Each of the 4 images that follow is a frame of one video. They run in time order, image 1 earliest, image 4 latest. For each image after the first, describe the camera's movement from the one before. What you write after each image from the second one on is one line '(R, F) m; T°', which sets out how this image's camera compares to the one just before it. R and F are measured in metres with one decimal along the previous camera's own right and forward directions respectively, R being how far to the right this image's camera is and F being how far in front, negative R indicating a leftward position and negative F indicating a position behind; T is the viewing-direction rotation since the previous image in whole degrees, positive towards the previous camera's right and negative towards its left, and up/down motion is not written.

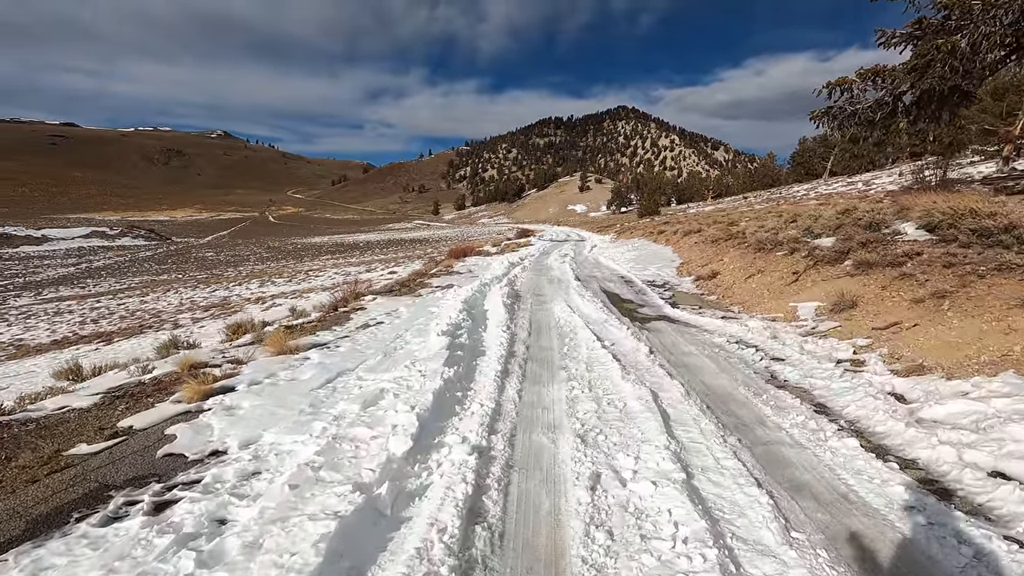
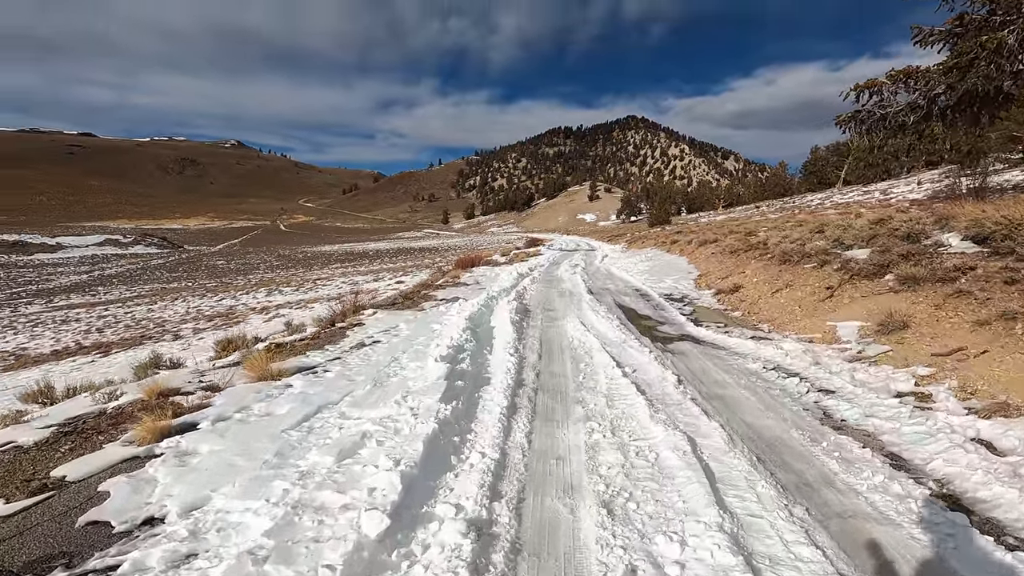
(0.0, +0.8) m; -1°
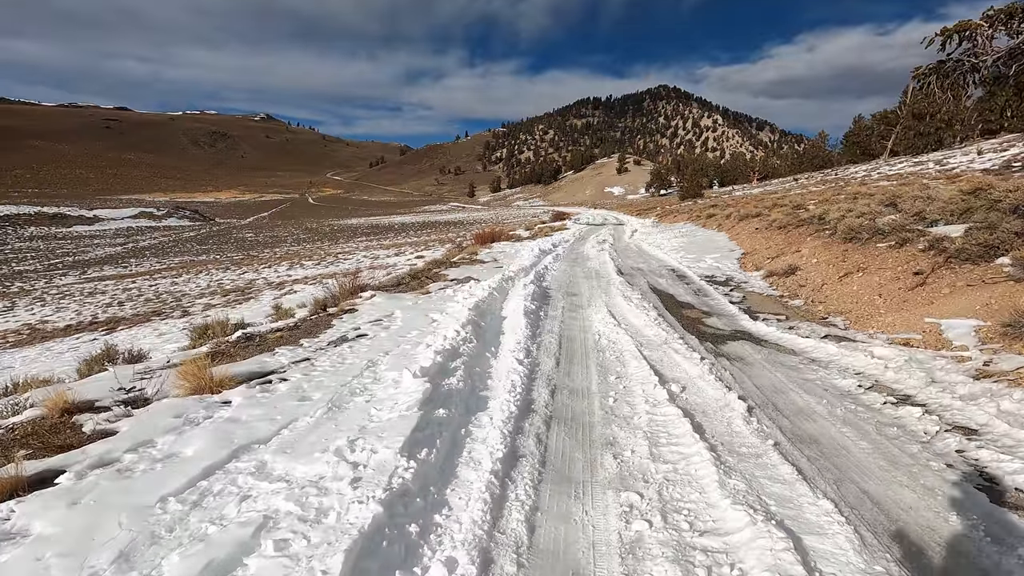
(+0.2, +1.6) m; -3°
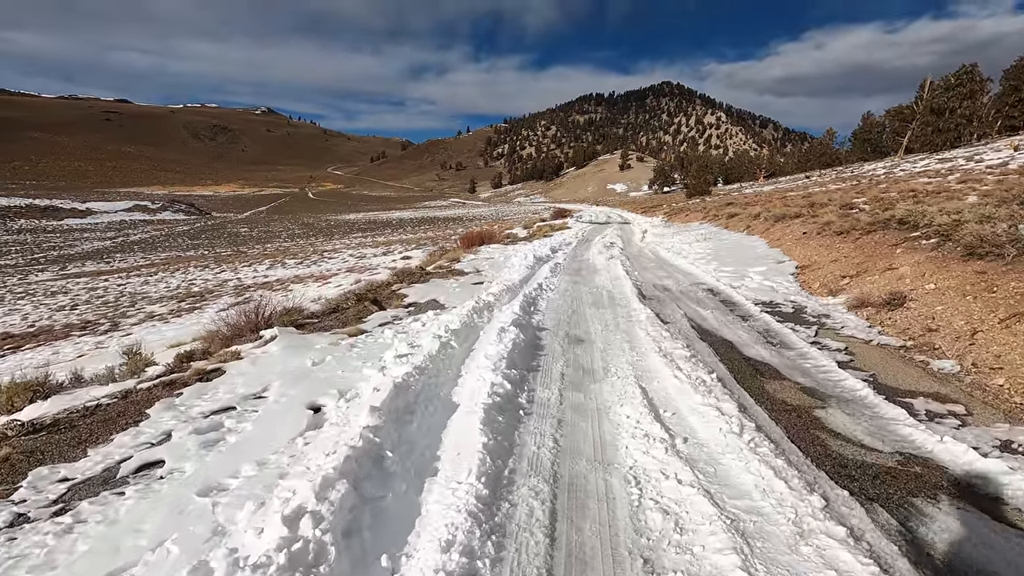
(+0.3, +3.5) m; 0°
